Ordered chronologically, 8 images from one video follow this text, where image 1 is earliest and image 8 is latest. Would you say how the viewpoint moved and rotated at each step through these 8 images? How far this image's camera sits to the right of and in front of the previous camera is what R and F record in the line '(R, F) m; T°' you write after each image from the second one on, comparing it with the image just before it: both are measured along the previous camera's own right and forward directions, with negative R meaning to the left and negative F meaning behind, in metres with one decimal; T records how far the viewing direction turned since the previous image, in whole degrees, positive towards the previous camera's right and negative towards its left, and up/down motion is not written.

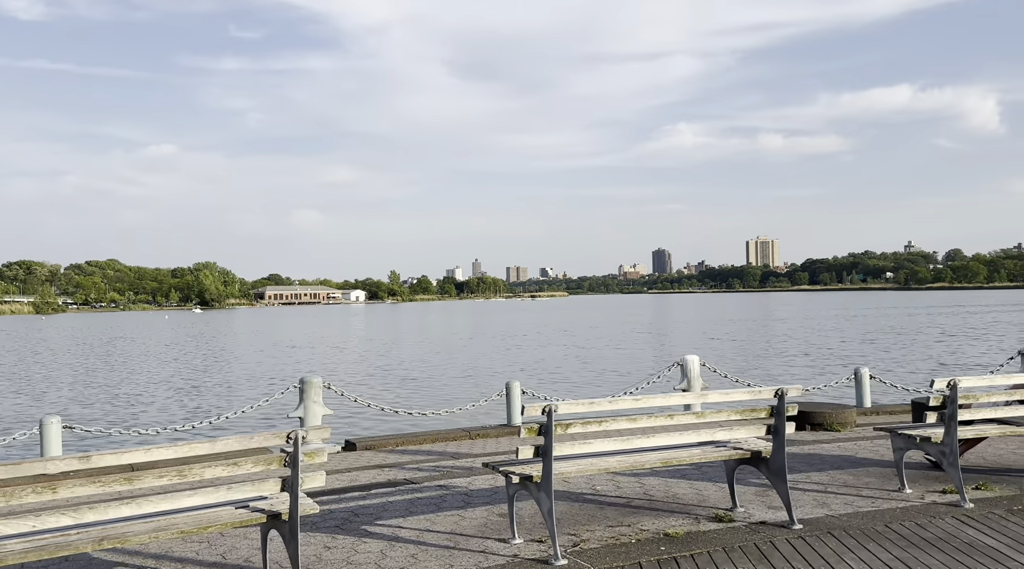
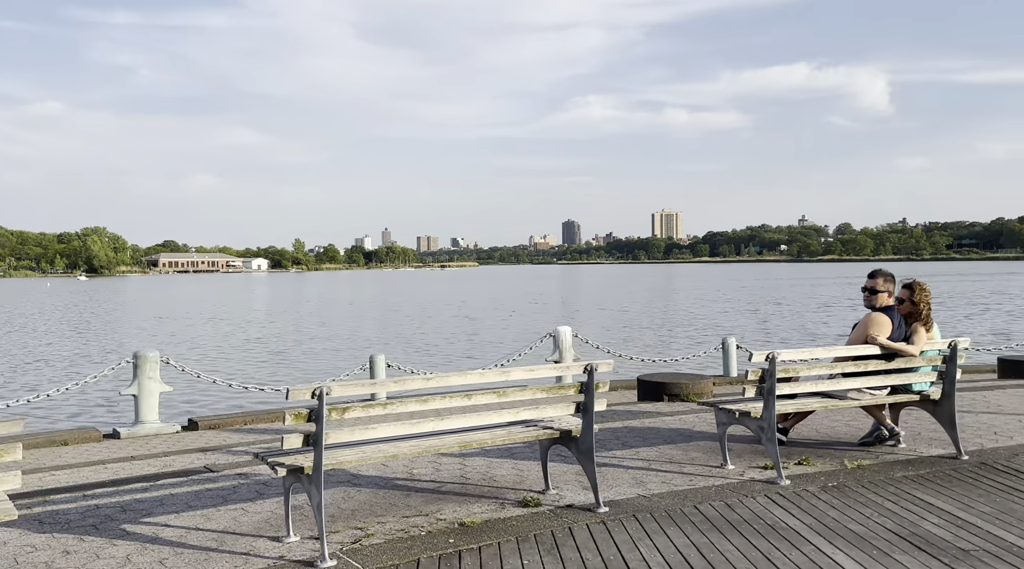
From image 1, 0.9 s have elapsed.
(+0.8, +0.5) m; +7°
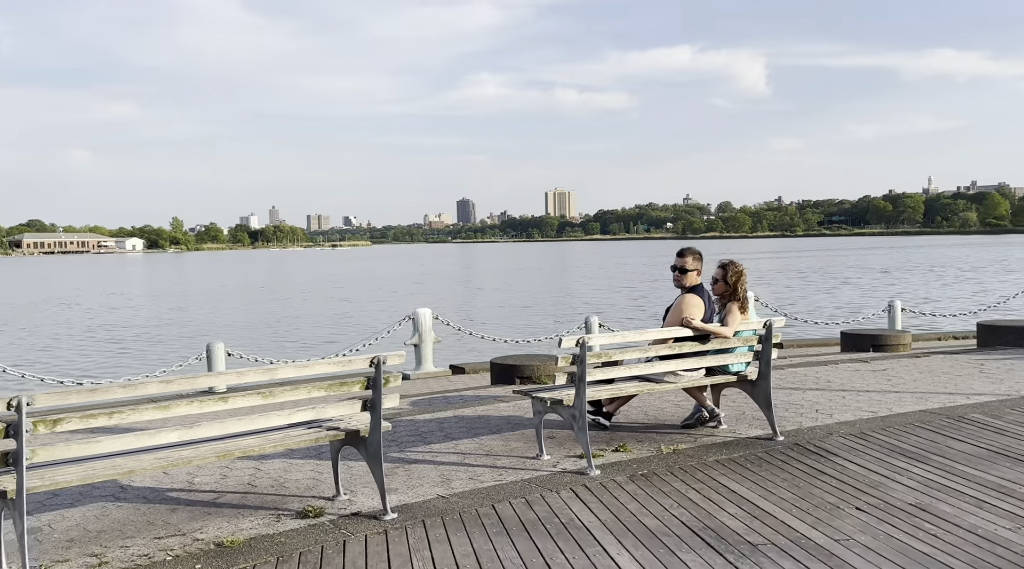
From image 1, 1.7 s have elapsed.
(+0.7, +0.4) m; +8°
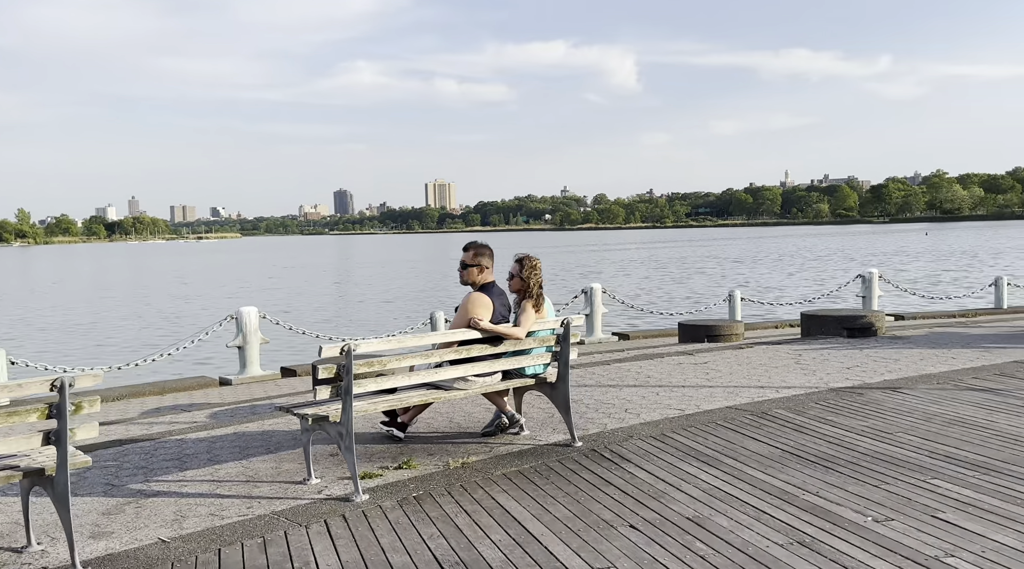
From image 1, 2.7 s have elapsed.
(+0.8, +0.6) m; +9°
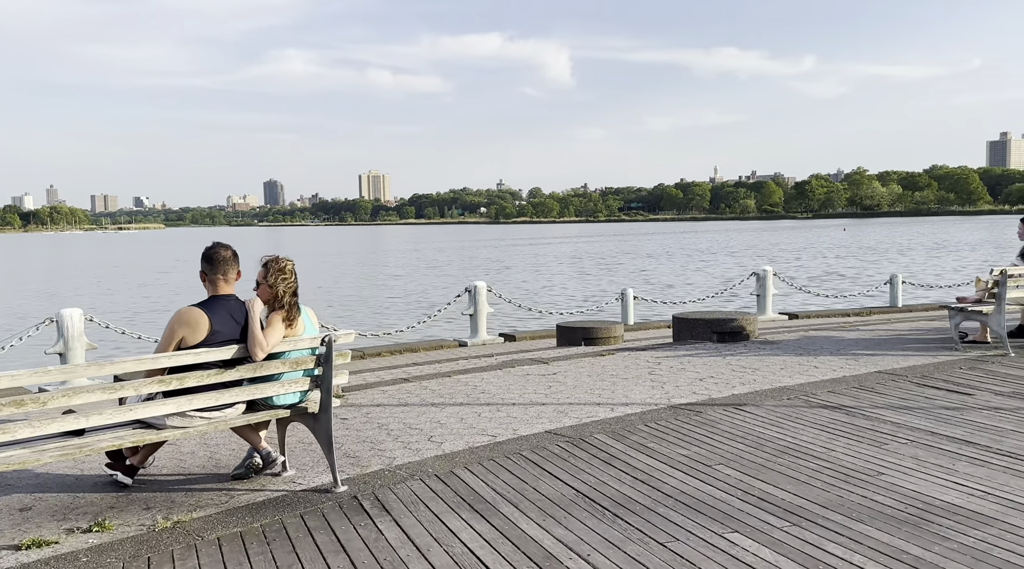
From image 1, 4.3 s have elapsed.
(+1.2, +1.1) m; +5°
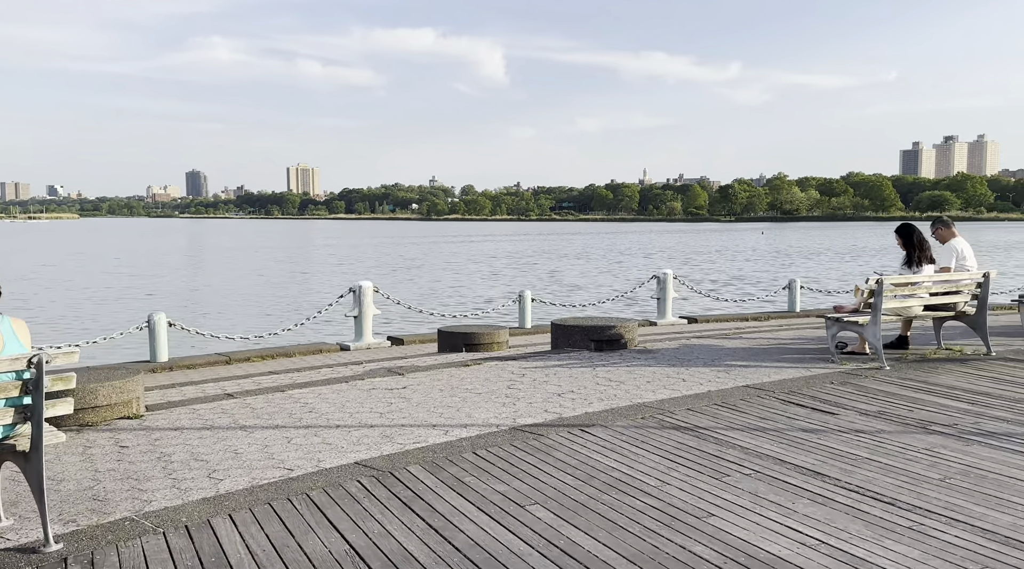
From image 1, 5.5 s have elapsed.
(+0.9, +0.9) m; +5°
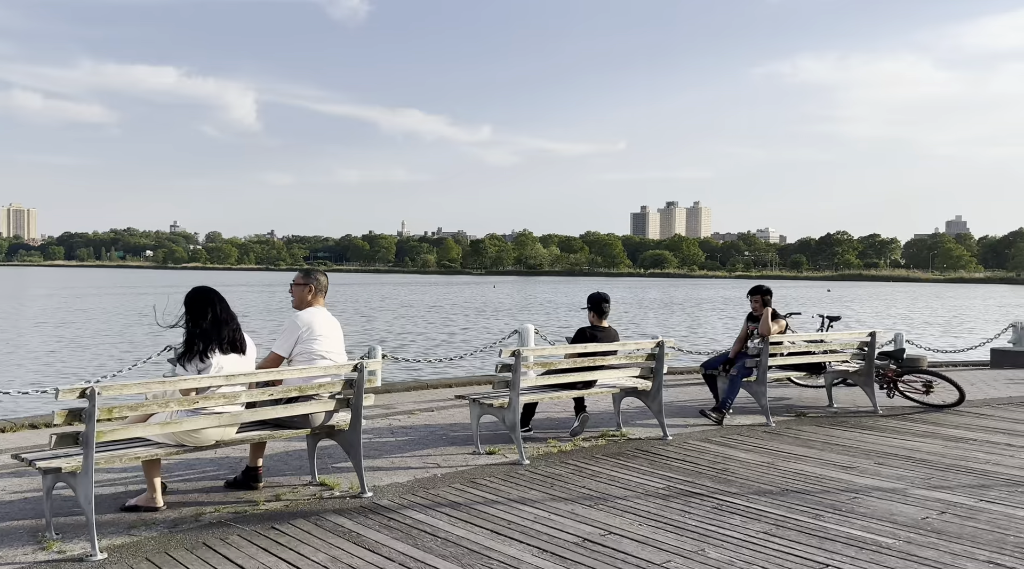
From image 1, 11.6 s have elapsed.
(+1.3, +2.0) m; +7°
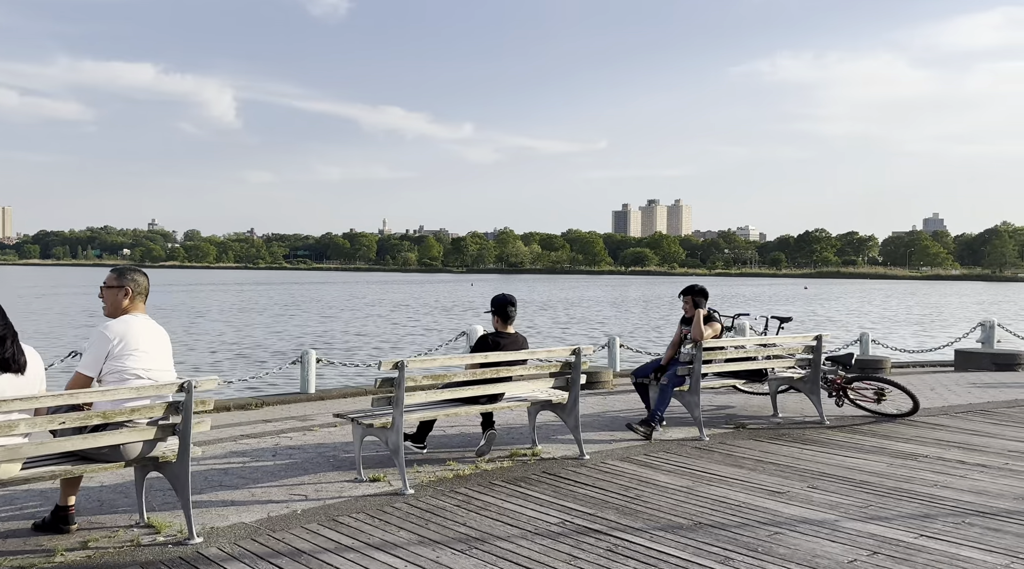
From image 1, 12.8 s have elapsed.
(+0.7, +0.8) m; +1°
